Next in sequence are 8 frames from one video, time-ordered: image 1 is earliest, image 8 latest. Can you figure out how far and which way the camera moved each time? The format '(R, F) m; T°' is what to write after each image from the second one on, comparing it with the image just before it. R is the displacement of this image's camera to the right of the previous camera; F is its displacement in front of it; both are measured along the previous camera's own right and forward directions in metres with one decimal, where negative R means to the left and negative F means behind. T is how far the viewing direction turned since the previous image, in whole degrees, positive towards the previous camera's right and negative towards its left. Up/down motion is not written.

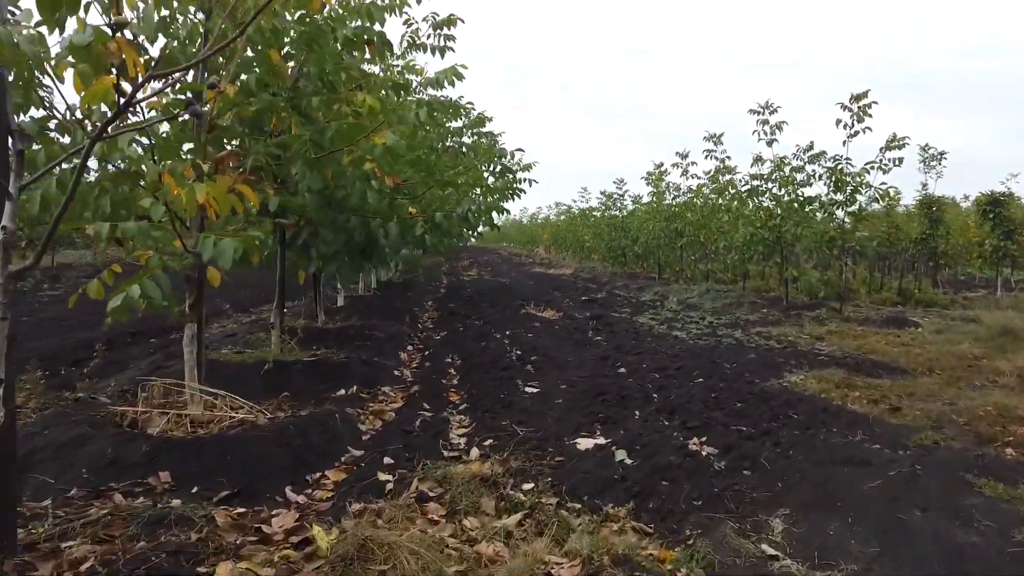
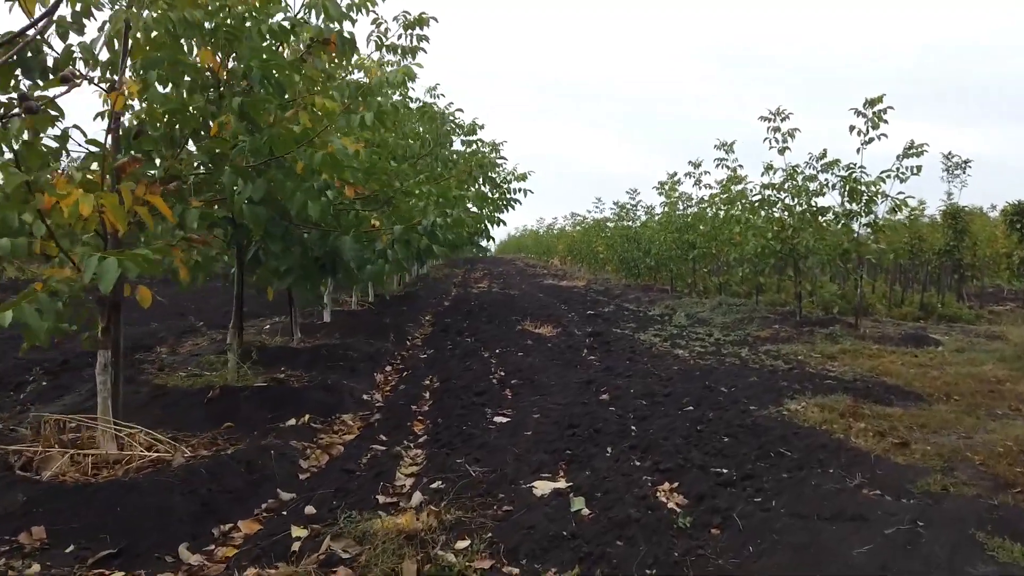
(+0.4, +0.5) m; -2°
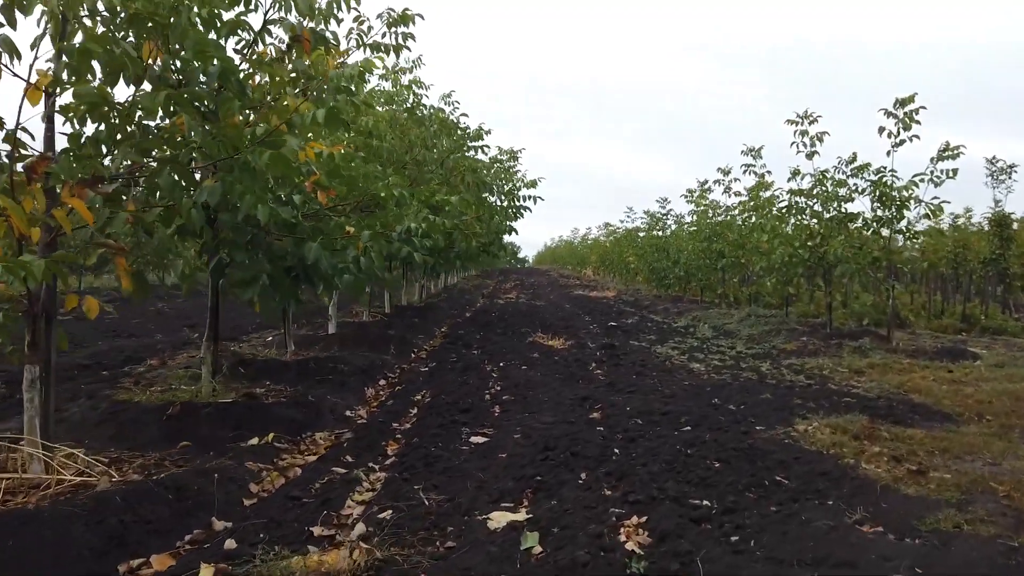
(+0.4, +0.4) m; -3°
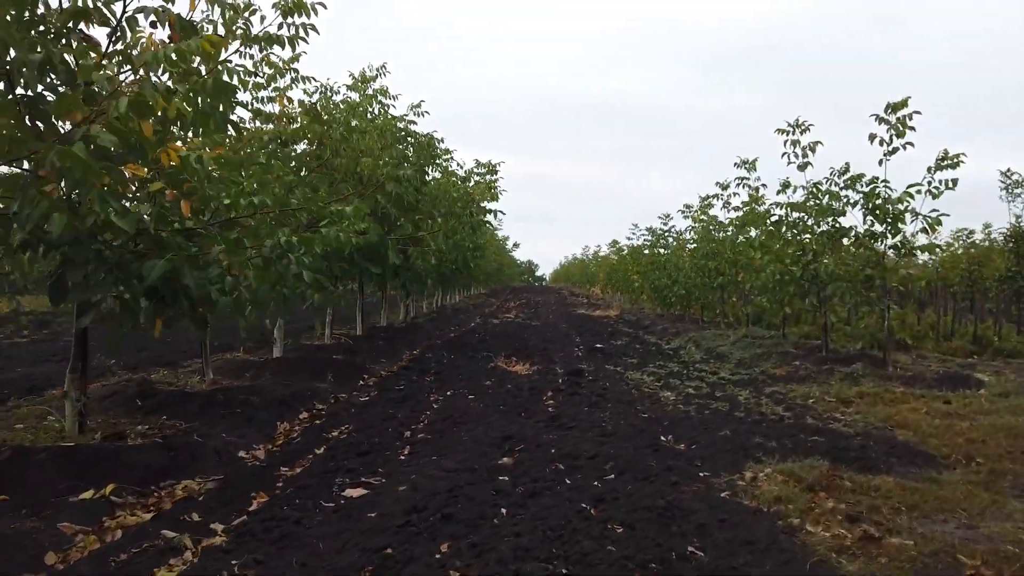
(+0.8, +0.8) m; -1°
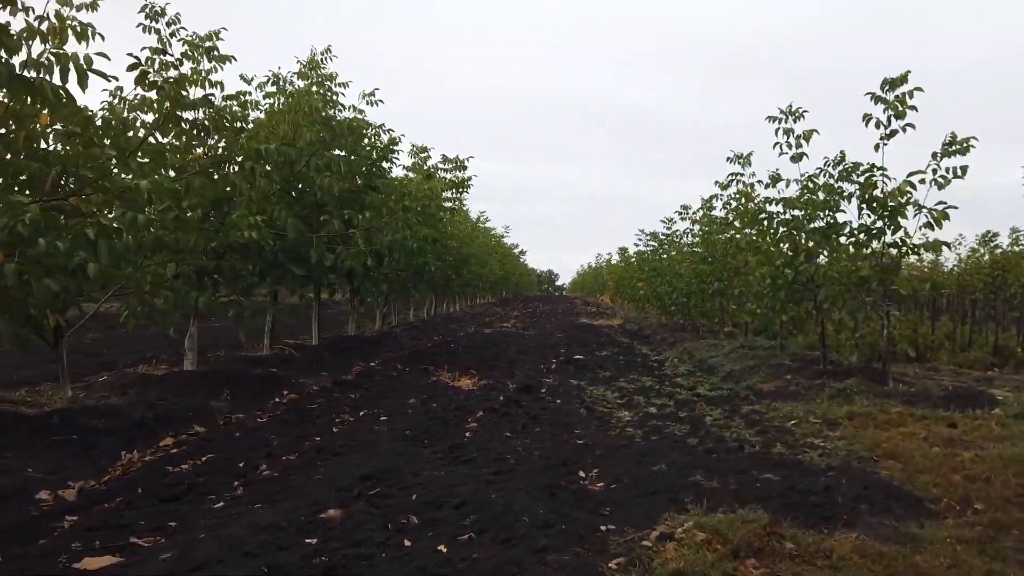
(+1.0, +1.3) m; -2°
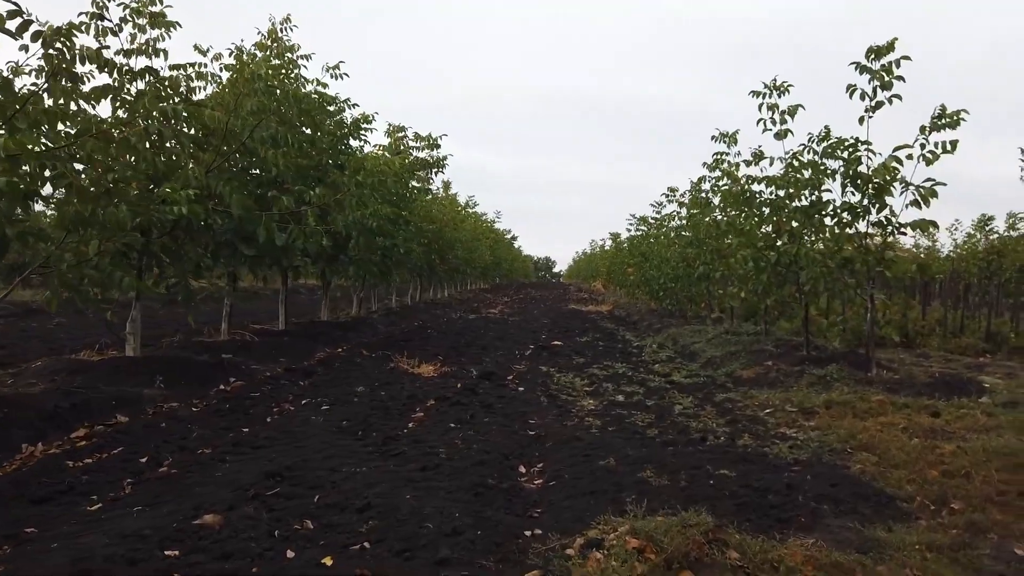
(+0.4, +0.5) m; 0°
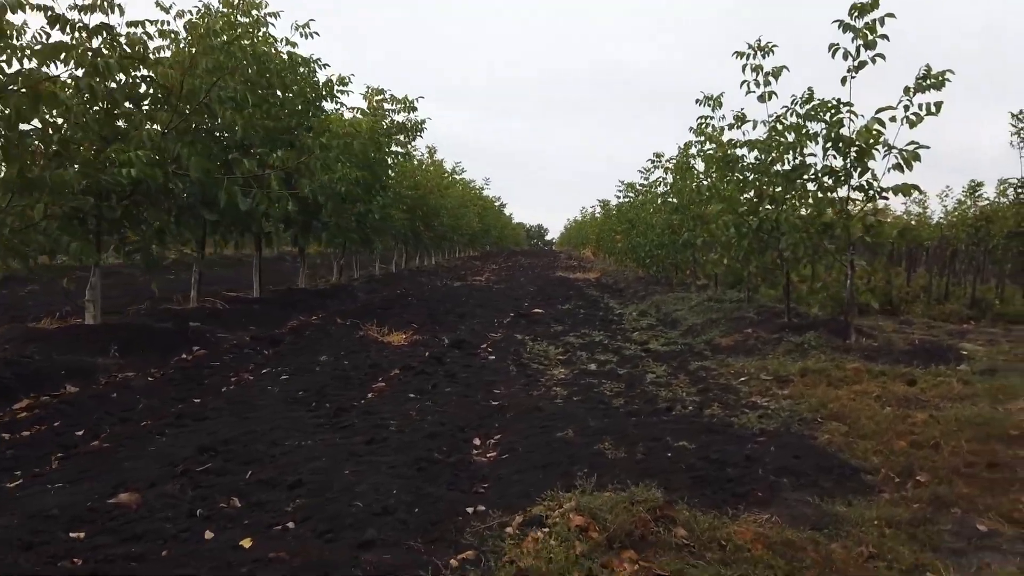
(+0.2, +0.2) m; +1°
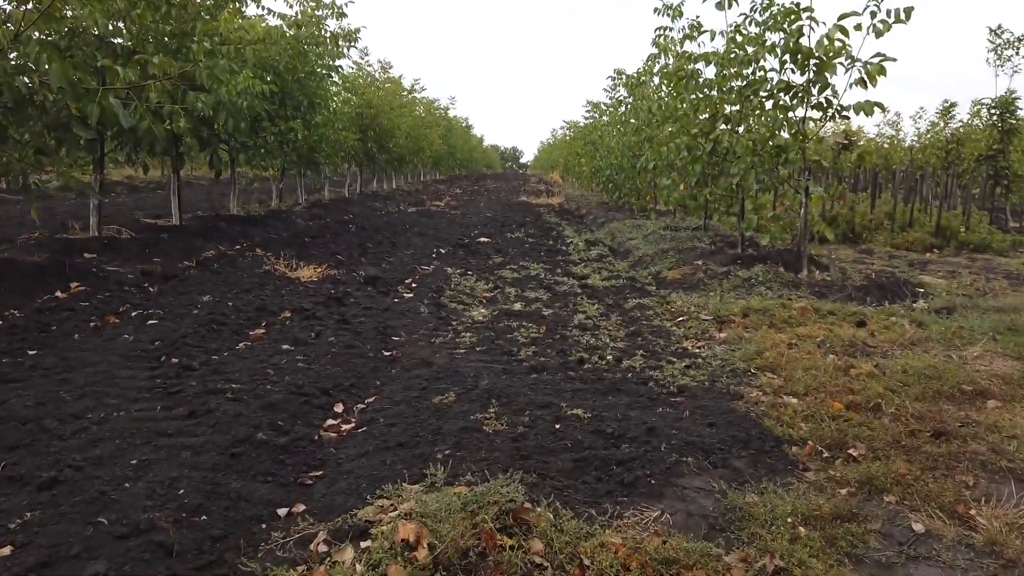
(+0.6, +0.8) m; +2°
